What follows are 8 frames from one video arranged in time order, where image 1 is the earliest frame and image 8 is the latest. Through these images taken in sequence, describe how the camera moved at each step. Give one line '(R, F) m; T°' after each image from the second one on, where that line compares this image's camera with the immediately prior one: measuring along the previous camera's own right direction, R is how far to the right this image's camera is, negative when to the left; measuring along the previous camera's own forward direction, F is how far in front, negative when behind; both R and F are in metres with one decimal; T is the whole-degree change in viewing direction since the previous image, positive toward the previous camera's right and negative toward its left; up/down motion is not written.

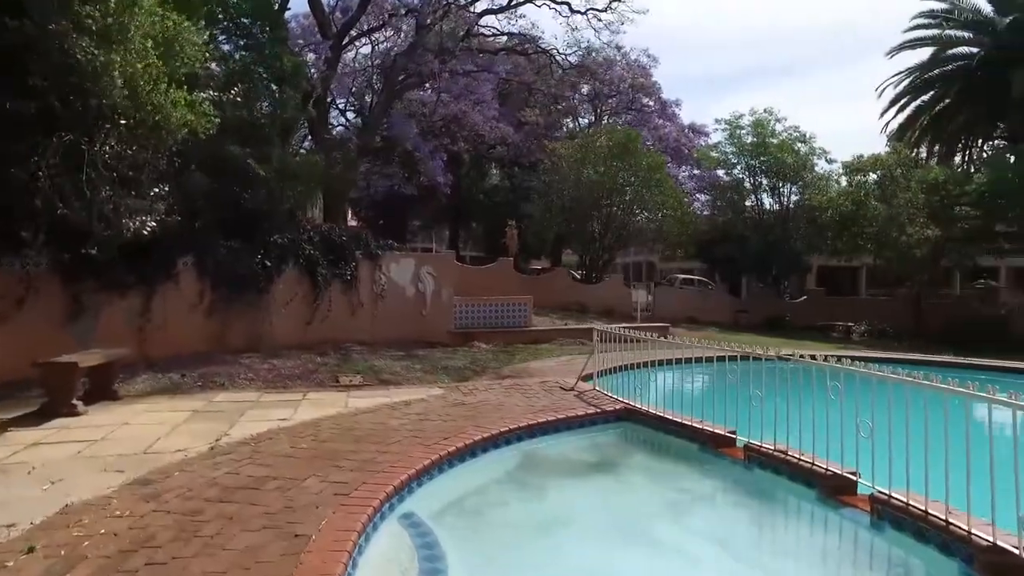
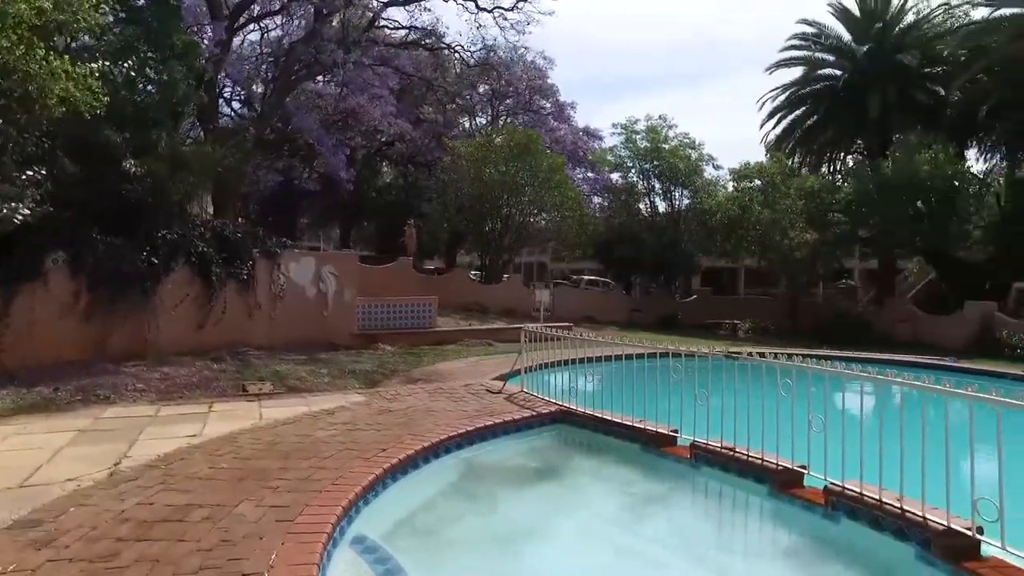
(-0.3, +0.3) m; +10°
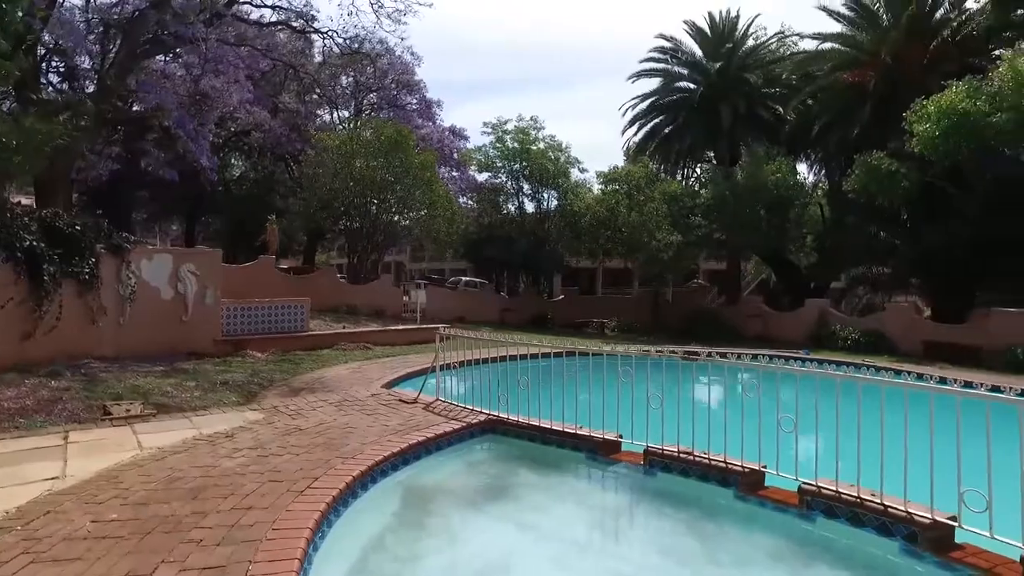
(-0.5, +0.5) m; +13°
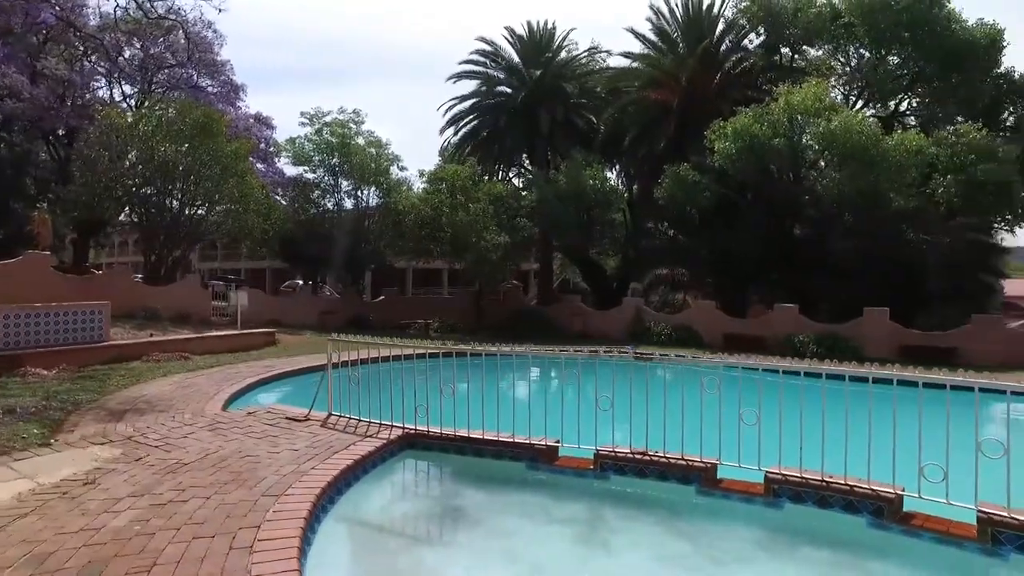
(-0.8, +0.6) m; +17°
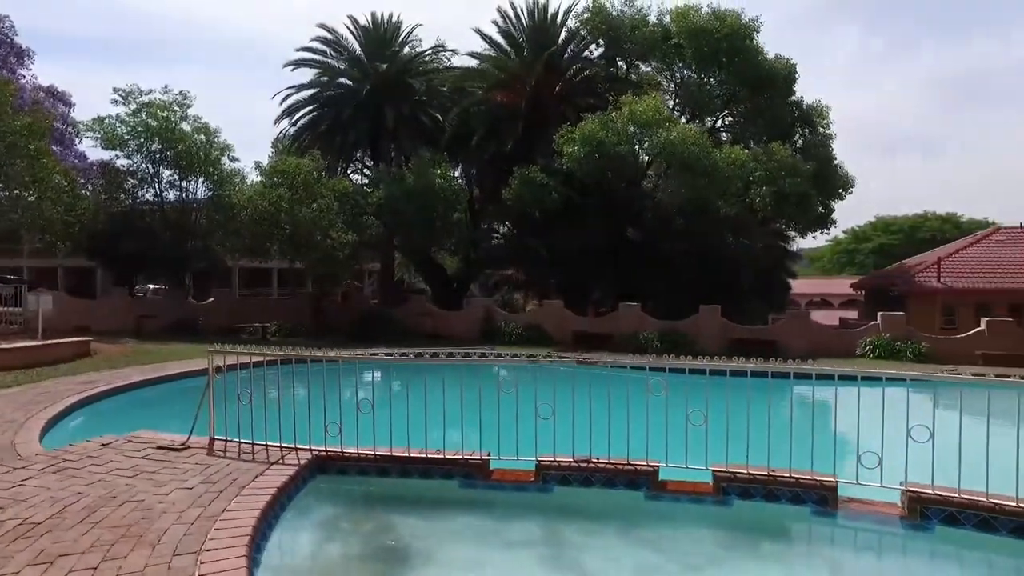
(-0.6, +0.5) m; +15°
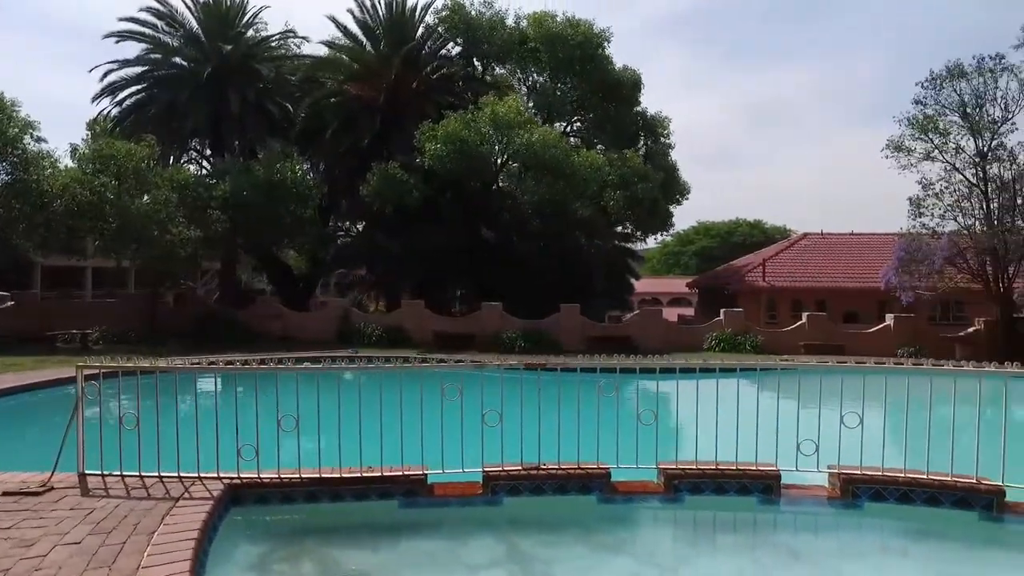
(-0.5, +0.4) m; +14°
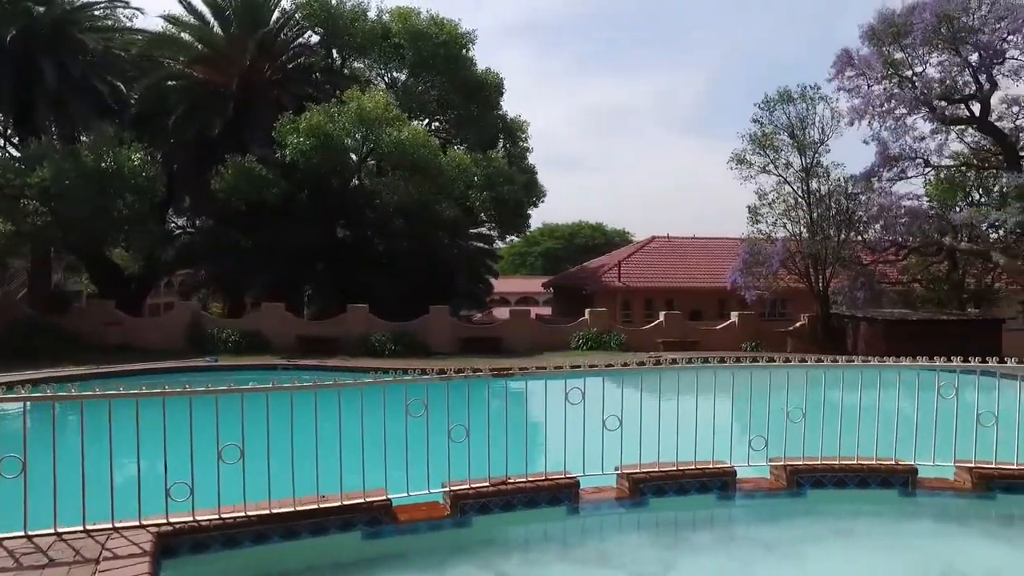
(-0.6, +0.3) m; +13°
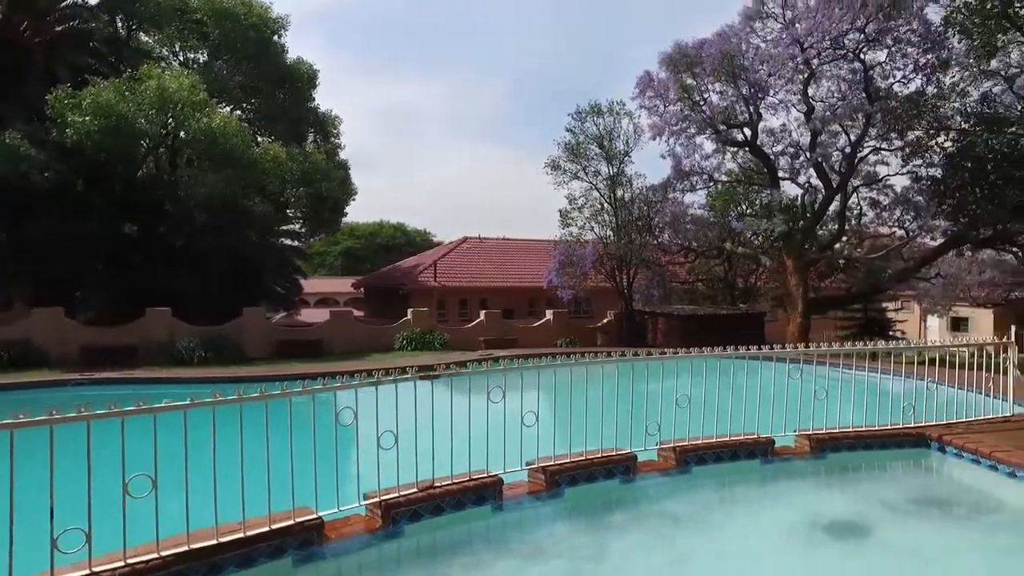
(-0.6, +0.1) m; +17°
